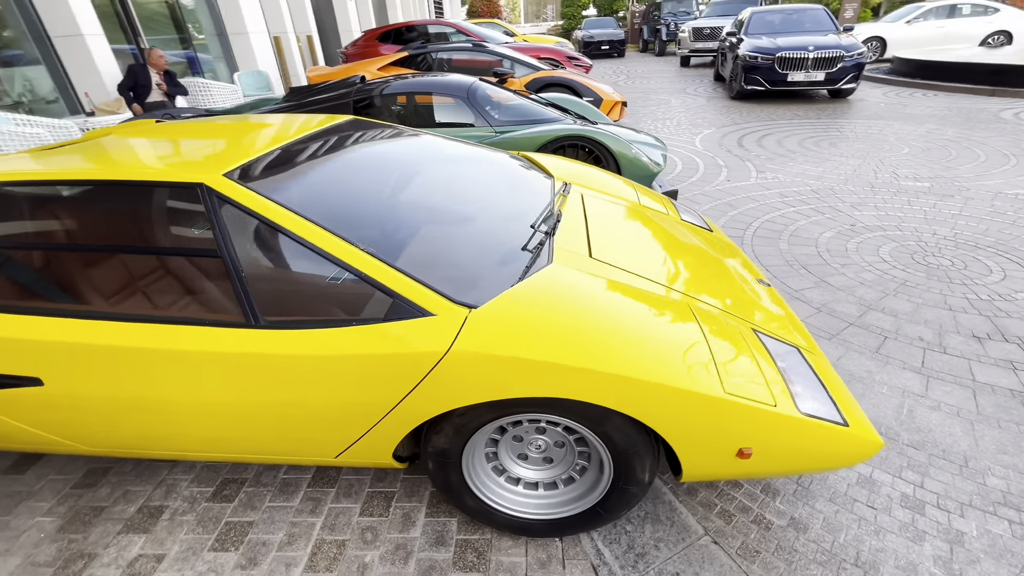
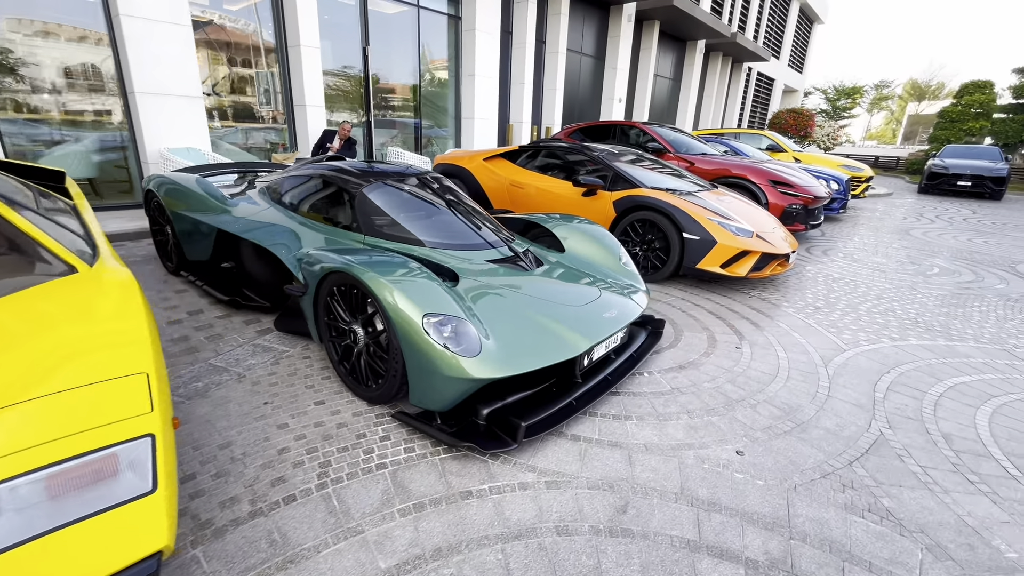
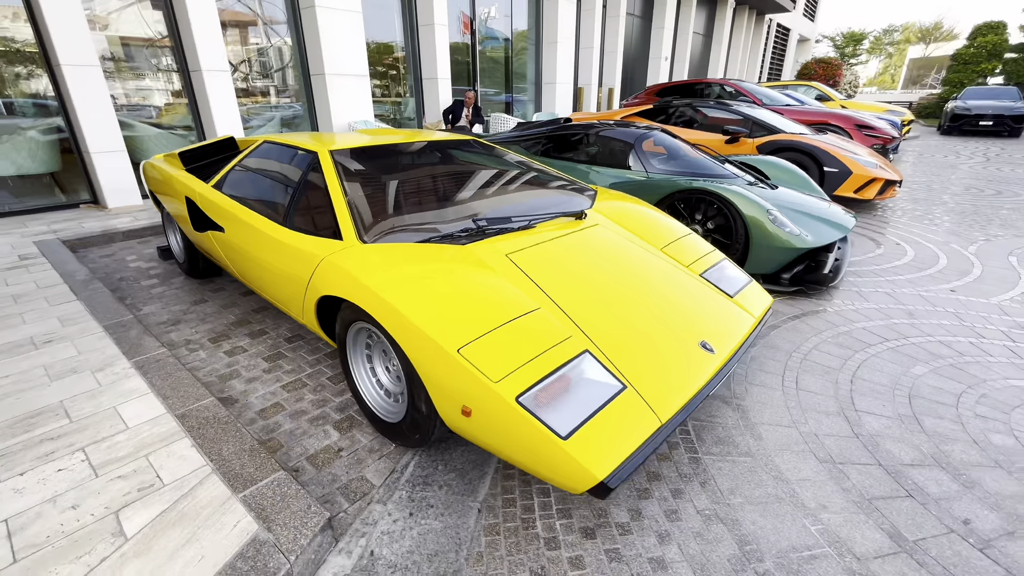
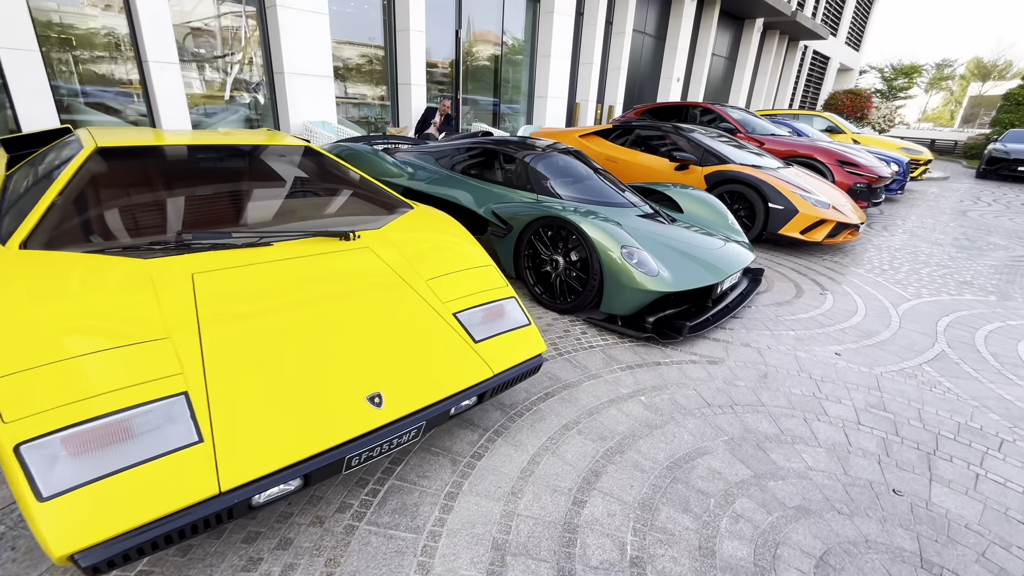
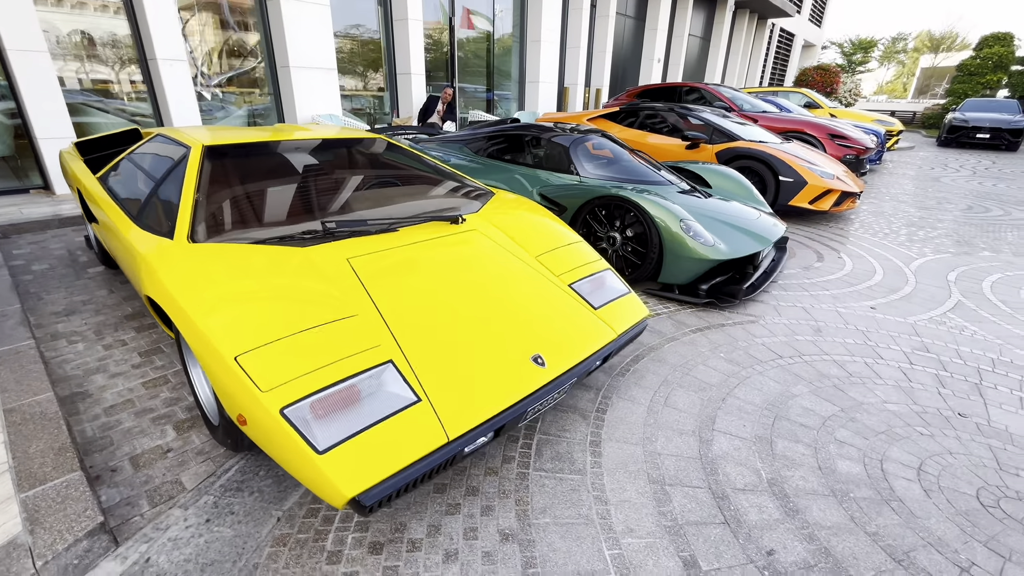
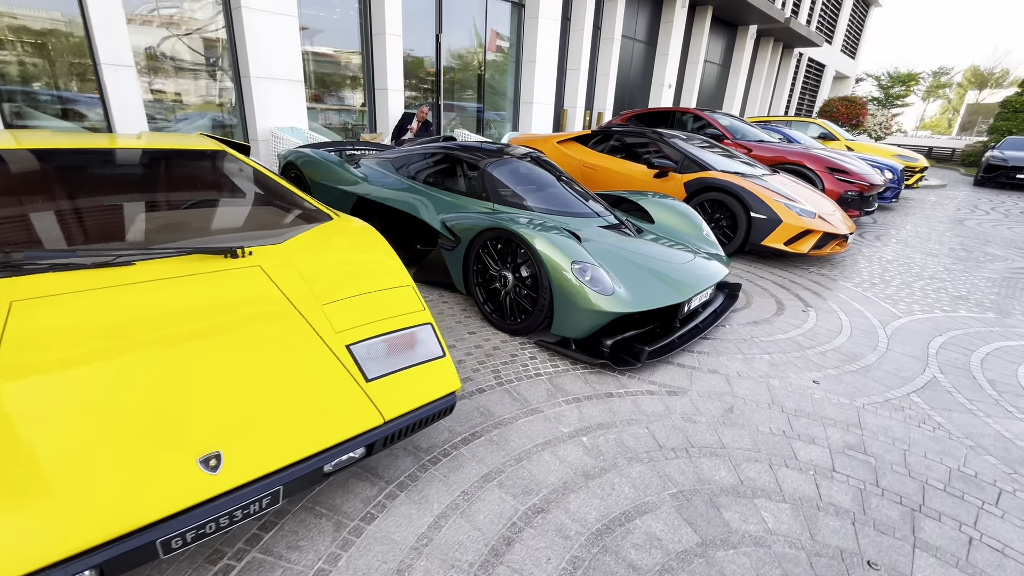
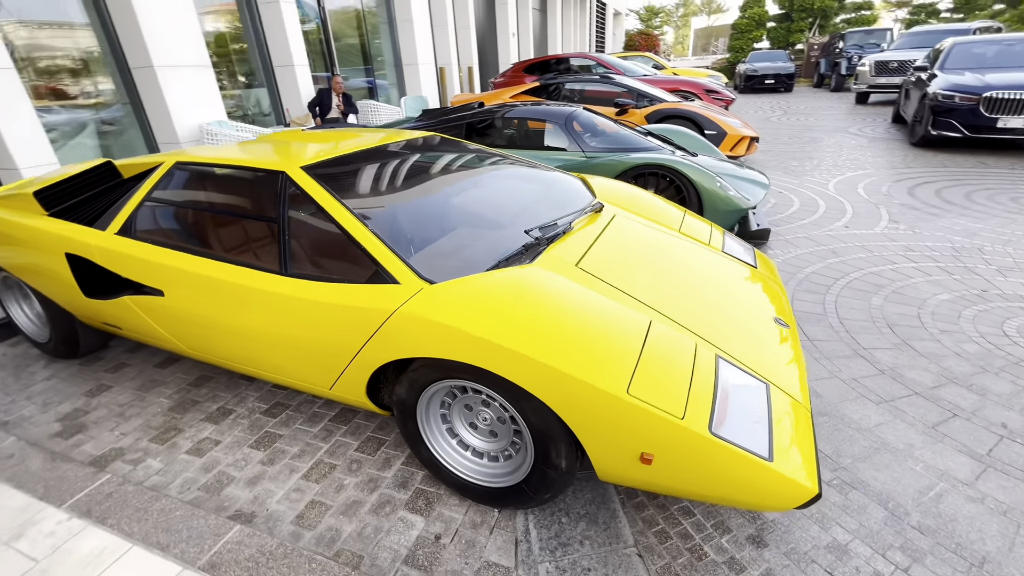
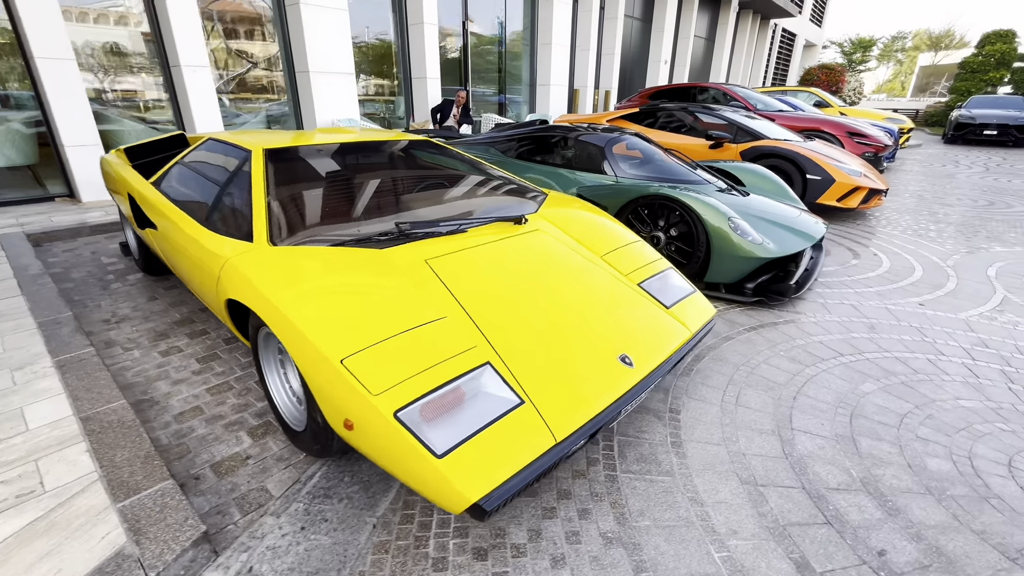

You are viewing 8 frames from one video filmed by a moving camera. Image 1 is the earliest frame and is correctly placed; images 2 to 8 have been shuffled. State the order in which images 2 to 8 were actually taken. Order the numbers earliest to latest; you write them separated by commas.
7, 3, 8, 5, 4, 6, 2
